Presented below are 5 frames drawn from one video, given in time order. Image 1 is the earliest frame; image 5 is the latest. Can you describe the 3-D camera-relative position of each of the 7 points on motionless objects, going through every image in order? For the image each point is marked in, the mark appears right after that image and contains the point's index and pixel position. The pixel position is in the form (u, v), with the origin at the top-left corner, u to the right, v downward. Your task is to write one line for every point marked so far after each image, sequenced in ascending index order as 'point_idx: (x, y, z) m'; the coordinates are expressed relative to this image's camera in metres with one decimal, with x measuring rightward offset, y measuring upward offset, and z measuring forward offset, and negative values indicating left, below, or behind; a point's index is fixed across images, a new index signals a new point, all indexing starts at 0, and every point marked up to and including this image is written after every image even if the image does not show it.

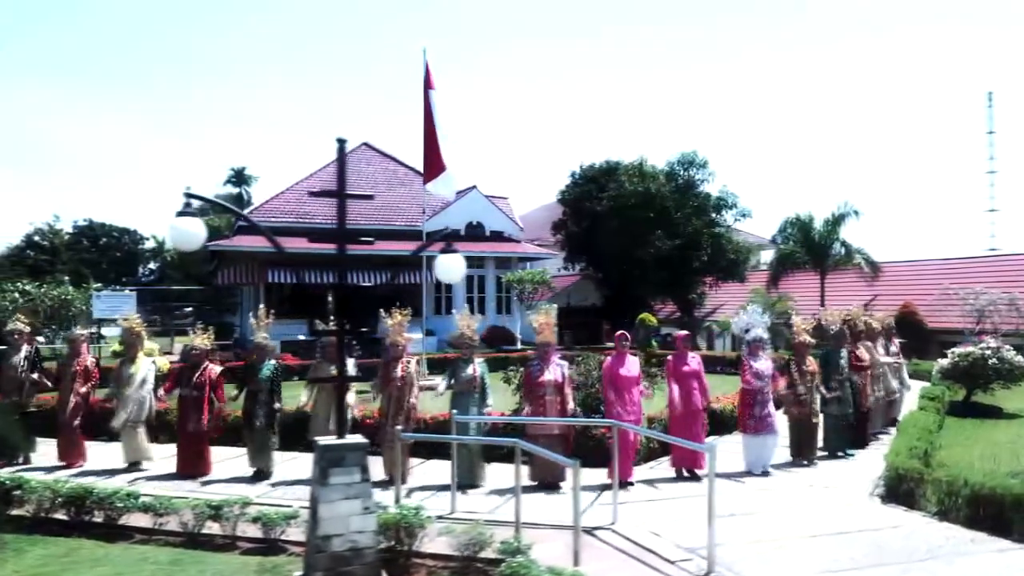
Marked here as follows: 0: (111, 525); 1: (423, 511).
0: (-3.3, -1.9, +6.6) m
1: (-0.6, -1.6, +5.8) m
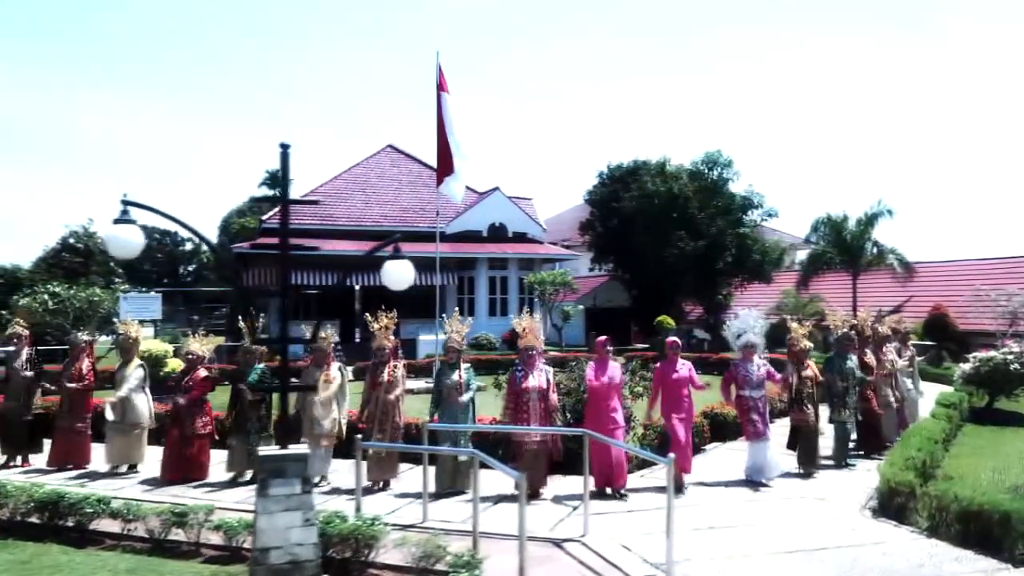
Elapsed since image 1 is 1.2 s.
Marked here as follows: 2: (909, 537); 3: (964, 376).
0: (-3.5, -2.0, +6.6) m
1: (-0.9, -1.6, +5.7) m
2: (+3.1, -2.0, +6.4) m
3: (+7.6, -1.5, +13.7) m
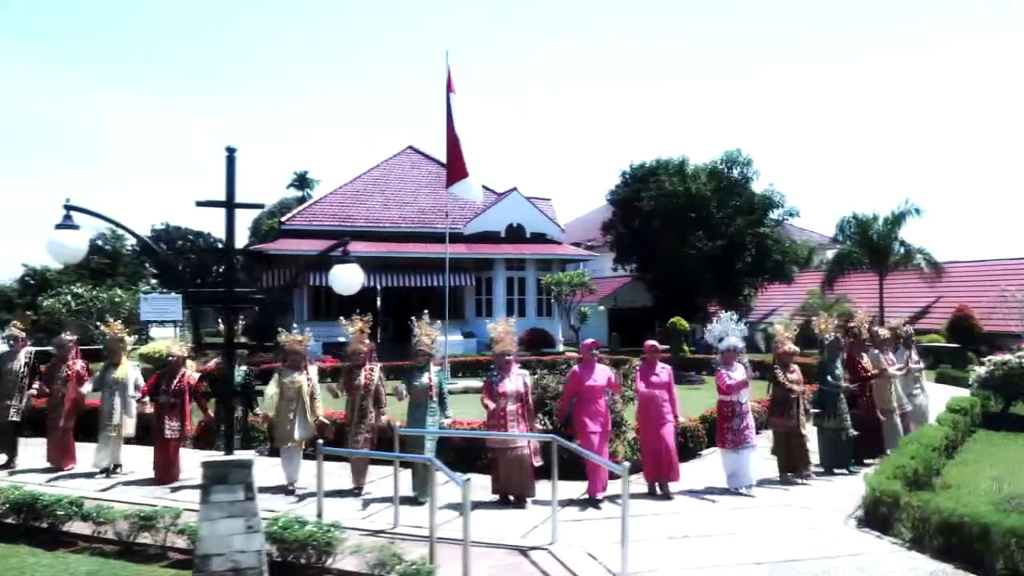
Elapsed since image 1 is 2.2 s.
0: (-3.7, -2.0, +6.7) m
1: (-1.2, -1.7, +5.7) m
2: (+2.9, -2.0, +6.2) m
3: (+7.6, -1.5, +13.3) m
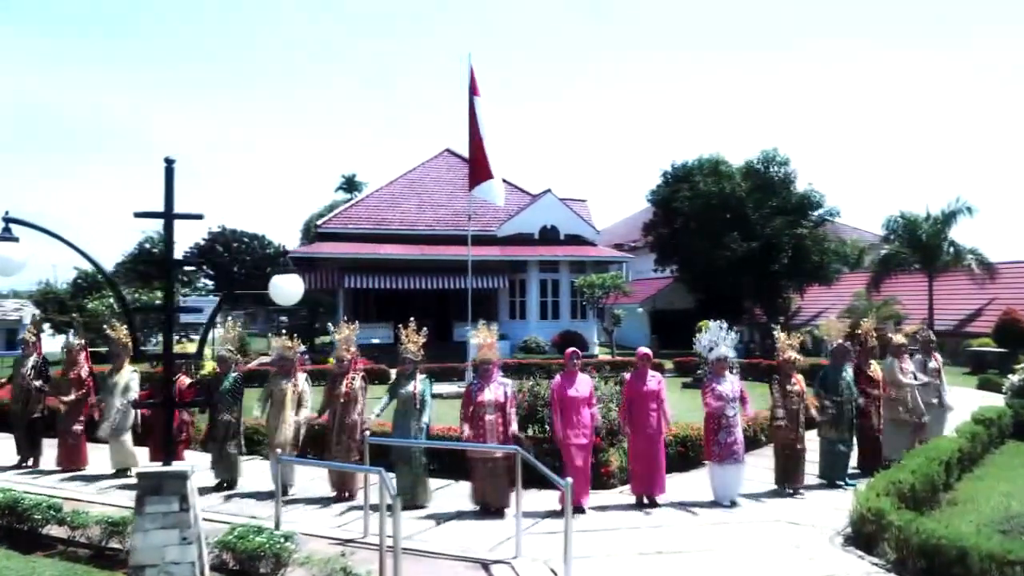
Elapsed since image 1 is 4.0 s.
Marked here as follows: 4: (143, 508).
0: (-4.0, -2.1, +6.8) m
1: (-1.5, -1.7, +5.6) m
2: (+2.6, -2.1, +5.9) m
3: (+7.8, -1.6, +12.7) m
4: (-2.1, -1.3, +4.7) m
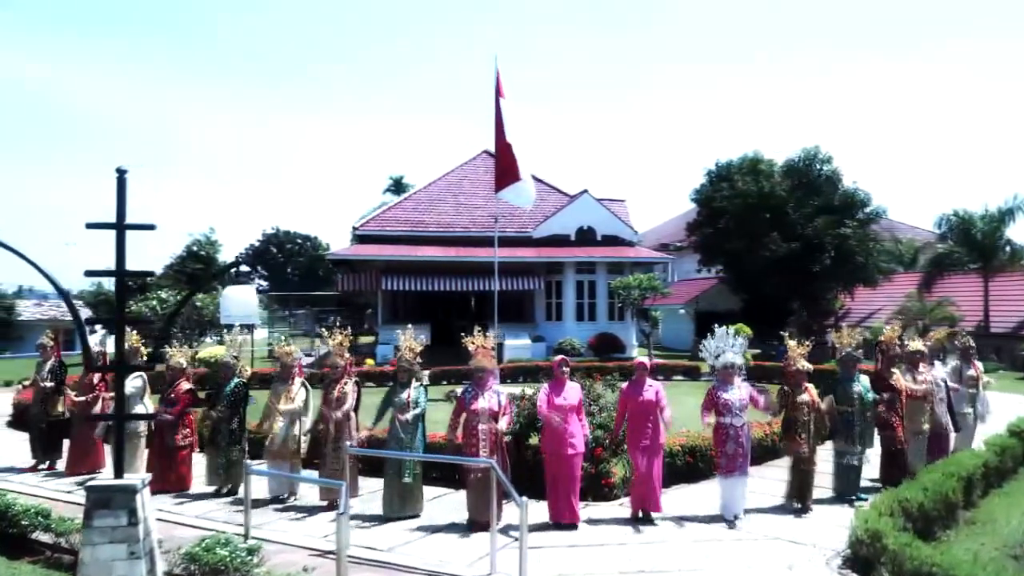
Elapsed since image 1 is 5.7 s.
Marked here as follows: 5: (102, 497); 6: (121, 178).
0: (-4.1, -2.1, +6.9) m
1: (-1.7, -1.8, +5.6) m
2: (+2.4, -2.1, +5.6) m
3: (+8.0, -1.6, +12.0) m
4: (-2.4, -1.3, +4.6) m
5: (-2.4, -1.2, +4.7) m
6: (-2.3, +0.7, +4.9) m
